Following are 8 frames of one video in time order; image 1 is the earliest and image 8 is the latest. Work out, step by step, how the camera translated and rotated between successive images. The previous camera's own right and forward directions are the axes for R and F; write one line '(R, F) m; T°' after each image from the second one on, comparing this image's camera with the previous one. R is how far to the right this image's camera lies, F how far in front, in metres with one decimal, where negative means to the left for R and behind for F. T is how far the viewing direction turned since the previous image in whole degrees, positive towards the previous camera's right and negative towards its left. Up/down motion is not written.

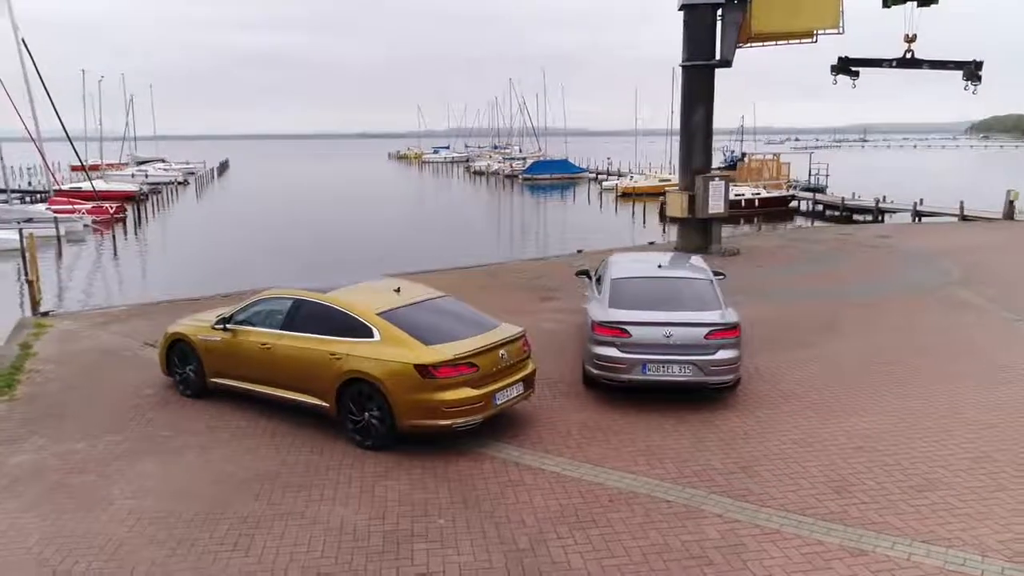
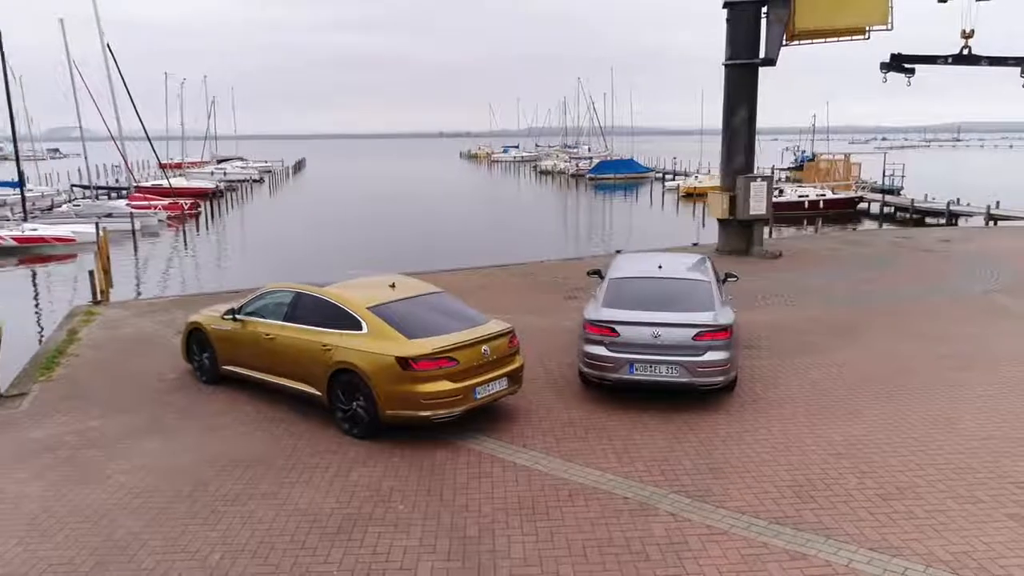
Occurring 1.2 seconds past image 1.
(+0.8, -0.1) m; -5°
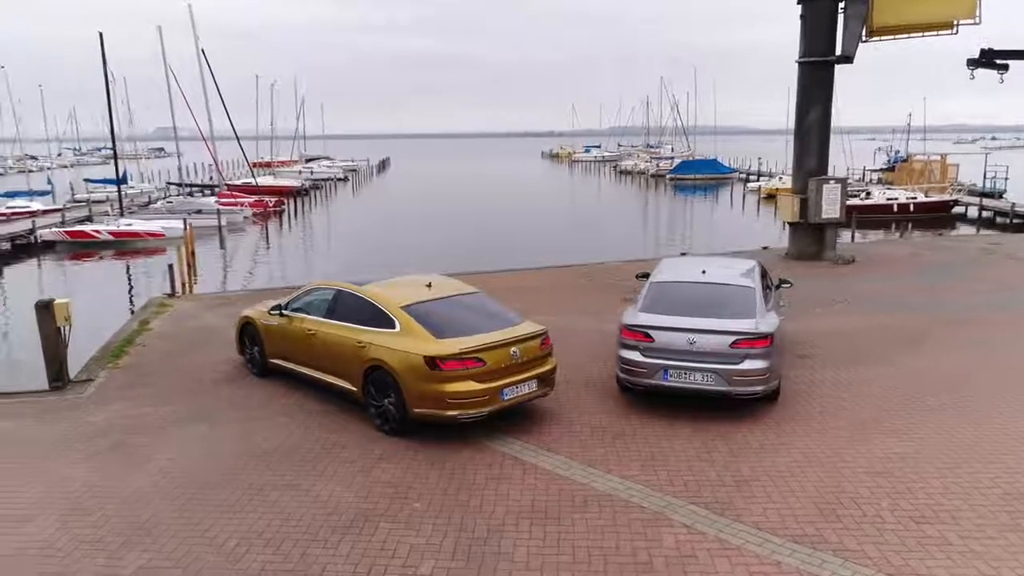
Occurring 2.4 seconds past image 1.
(+0.5, 0.0) m; -6°
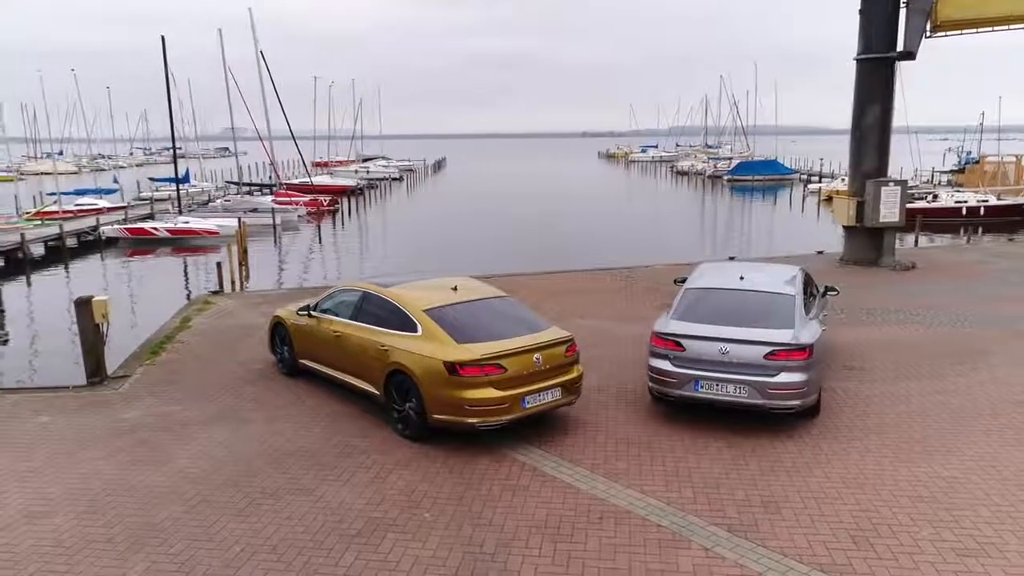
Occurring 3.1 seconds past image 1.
(+0.3, +0.2) m; -4°
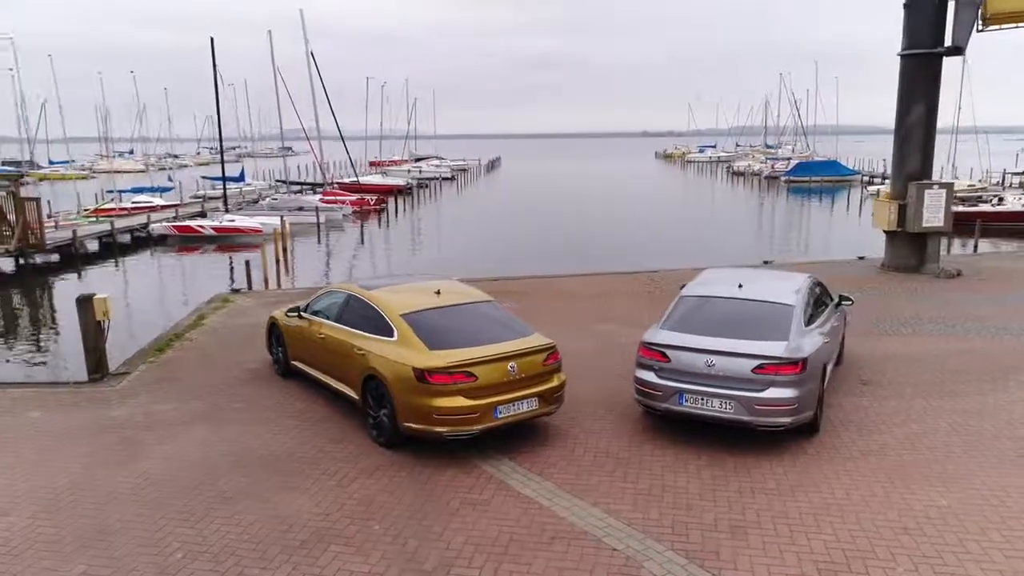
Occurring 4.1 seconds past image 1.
(+0.7, +0.3) m; -4°
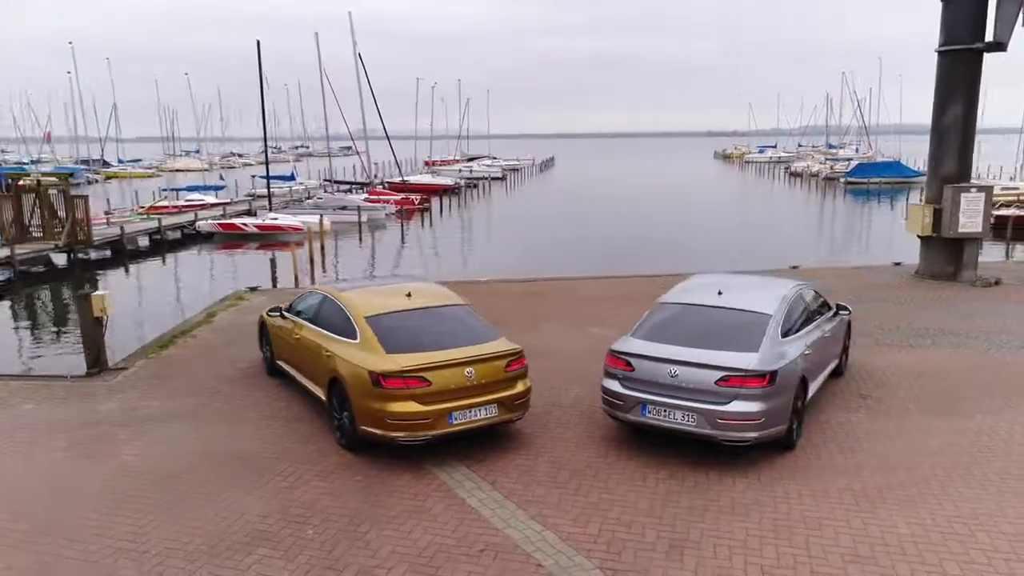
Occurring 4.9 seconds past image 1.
(+0.9, +0.2) m; -4°
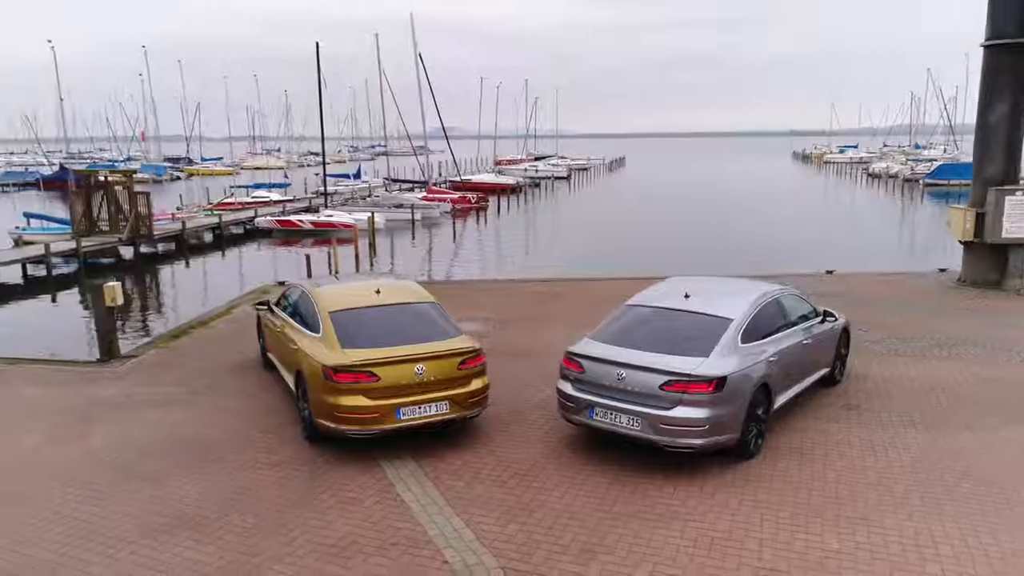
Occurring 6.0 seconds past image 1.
(+1.1, 0.0) m; -6°
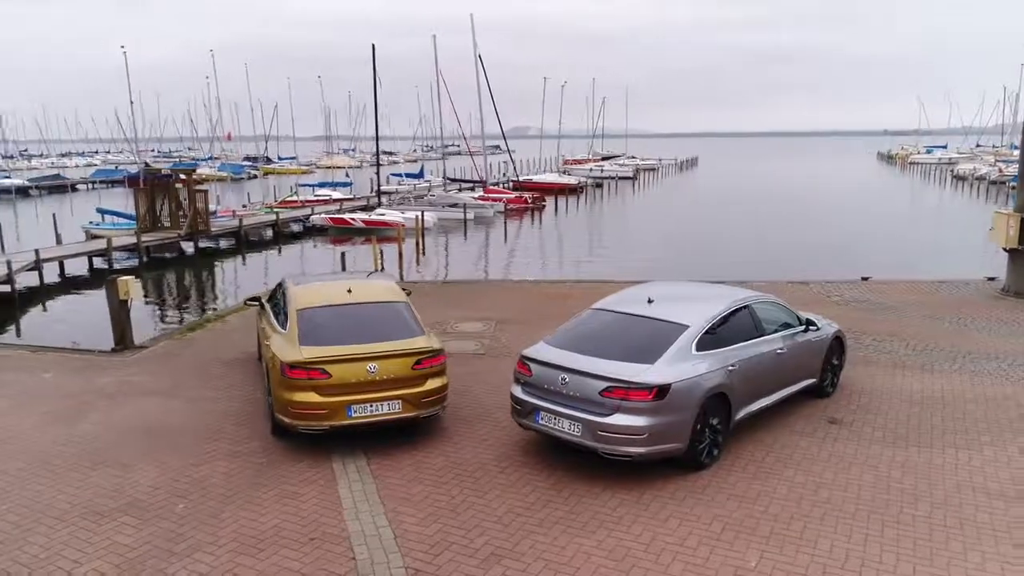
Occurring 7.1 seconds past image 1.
(+1.1, +0.1) m; -6°
